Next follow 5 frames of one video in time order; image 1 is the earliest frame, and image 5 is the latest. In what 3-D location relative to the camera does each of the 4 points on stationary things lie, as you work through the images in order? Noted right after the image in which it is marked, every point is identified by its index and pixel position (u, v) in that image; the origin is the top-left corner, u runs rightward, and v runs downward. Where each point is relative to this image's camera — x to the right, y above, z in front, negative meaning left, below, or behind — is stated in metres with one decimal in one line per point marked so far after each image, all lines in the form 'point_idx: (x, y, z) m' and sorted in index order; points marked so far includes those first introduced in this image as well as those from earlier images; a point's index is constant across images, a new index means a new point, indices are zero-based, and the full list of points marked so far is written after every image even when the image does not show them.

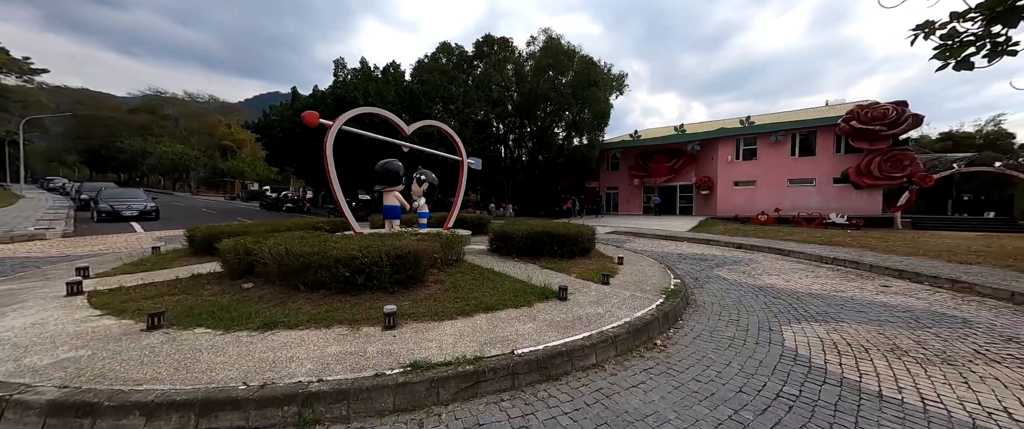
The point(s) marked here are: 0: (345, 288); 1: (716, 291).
0: (-1.6, -0.7, +3.4) m
1: (+3.4, -1.3, +5.8) m
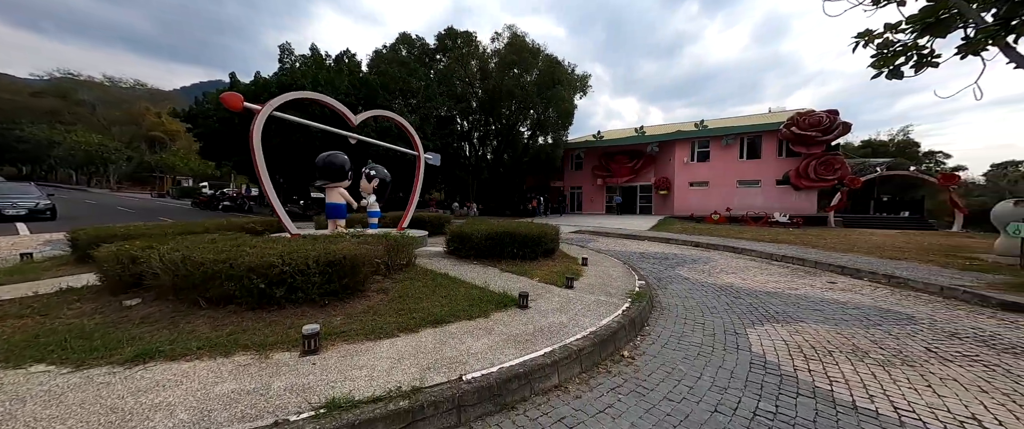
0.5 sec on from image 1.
0: (-2.0, -0.7, +2.8) m
1: (+2.7, -1.3, +5.7) m
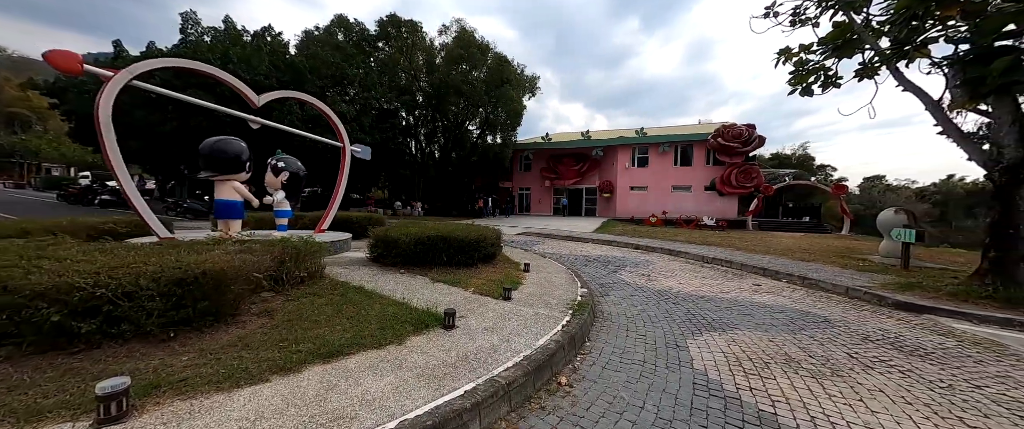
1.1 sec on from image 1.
0: (-2.6, -0.7, +2.0) m
1: (+1.7, -1.3, +5.5) m
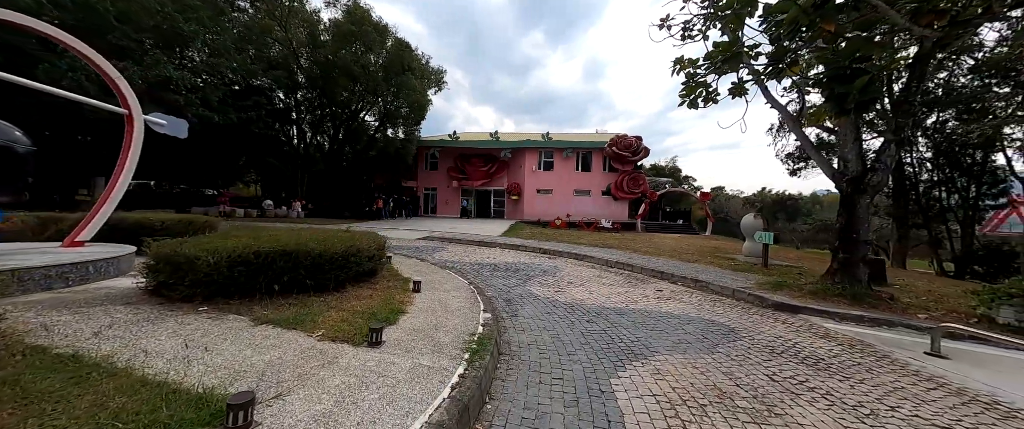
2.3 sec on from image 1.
0: (-3.0, -0.8, +0.1) m
1: (+0.2, -1.4, +4.6) m
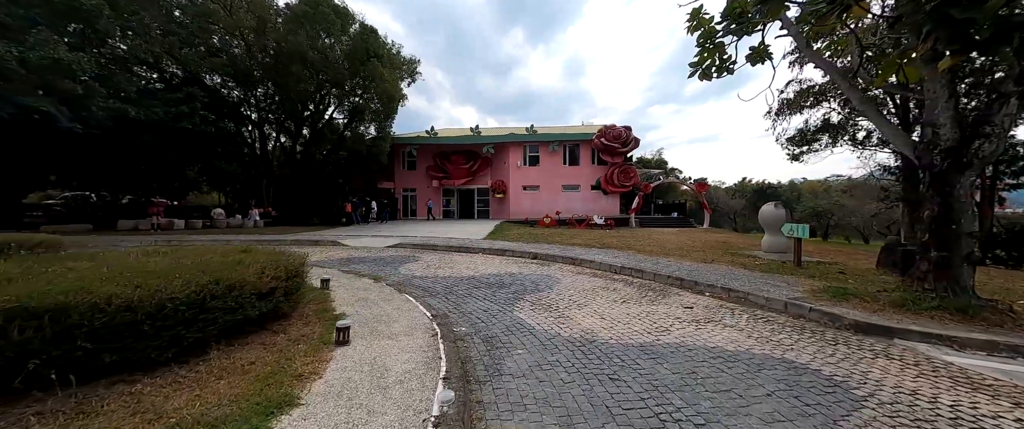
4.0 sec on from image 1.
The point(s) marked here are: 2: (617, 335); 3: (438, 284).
0: (-3.0, -0.9, -1.8) m
1: (+0.1, -1.4, +2.8) m
2: (+1.3, -1.4, +4.2) m
3: (-1.5, -1.3, +6.4) m
